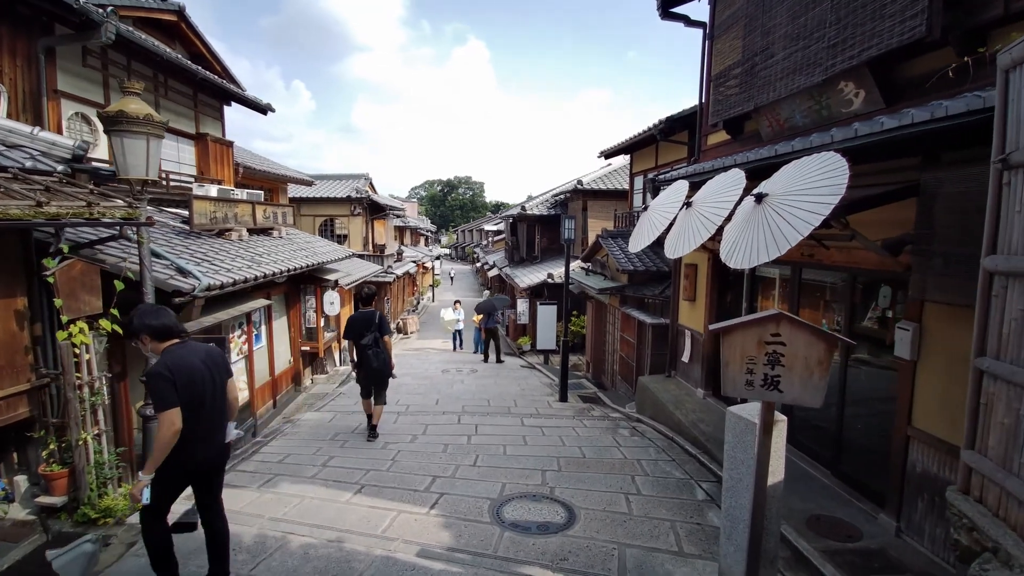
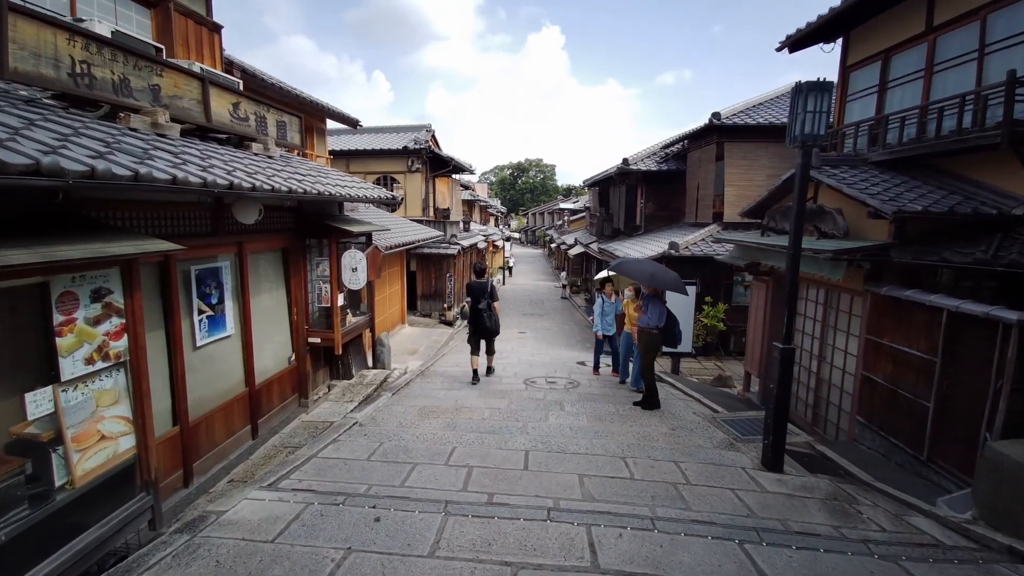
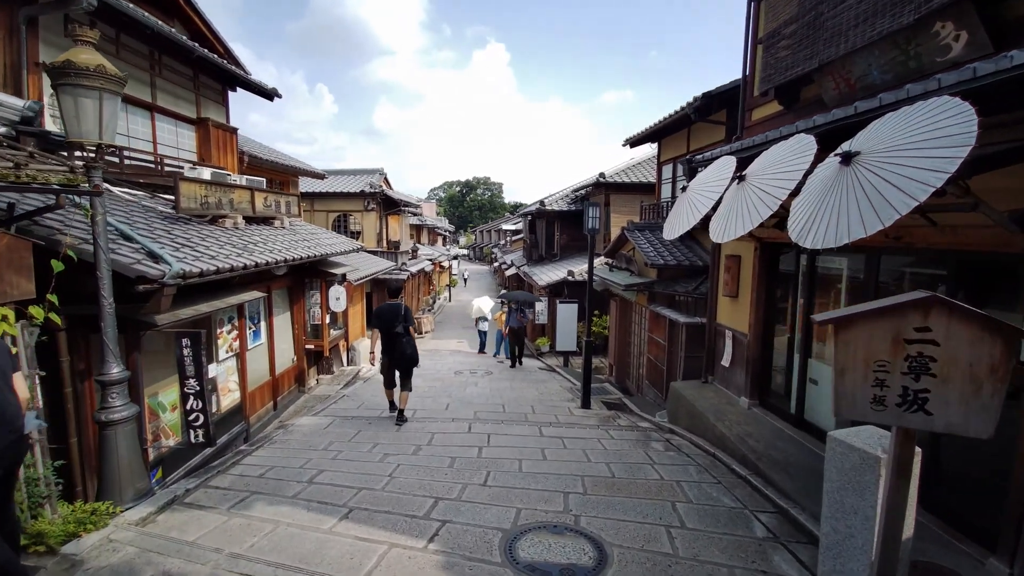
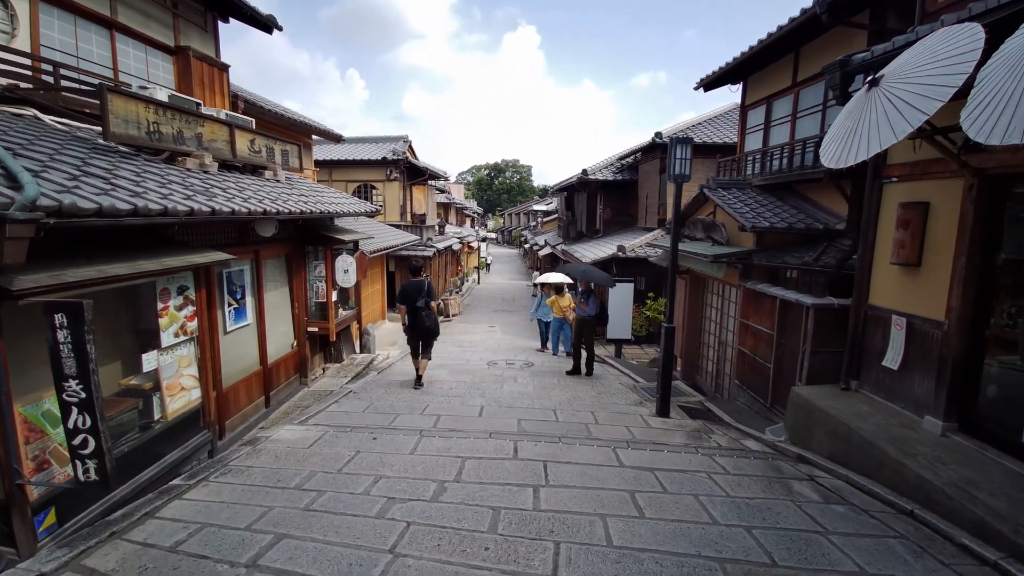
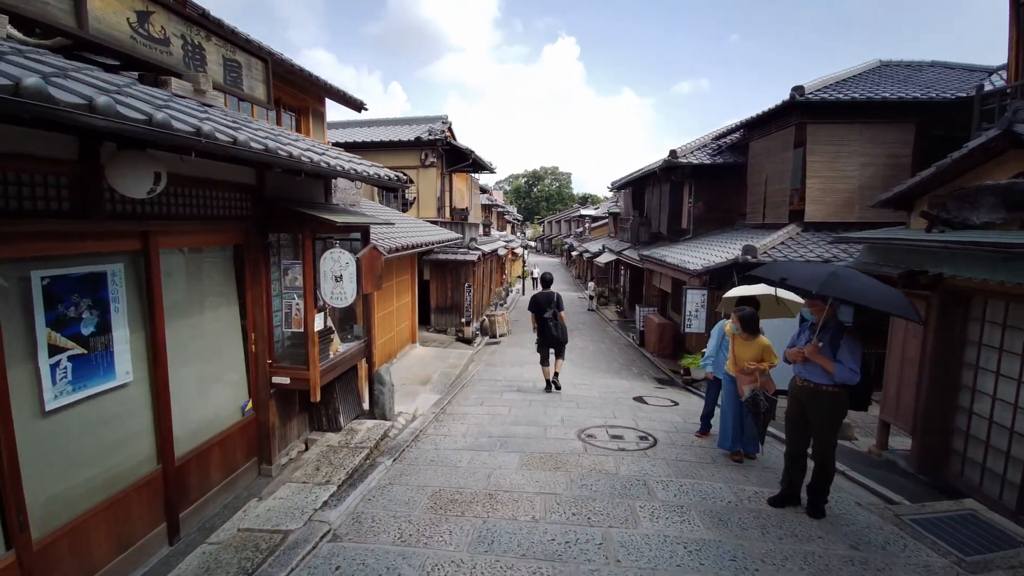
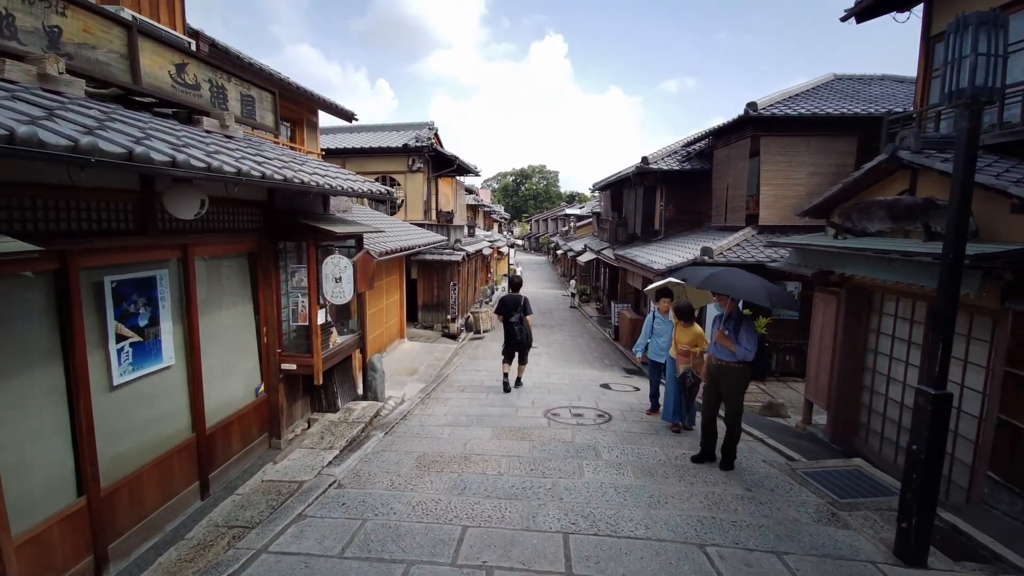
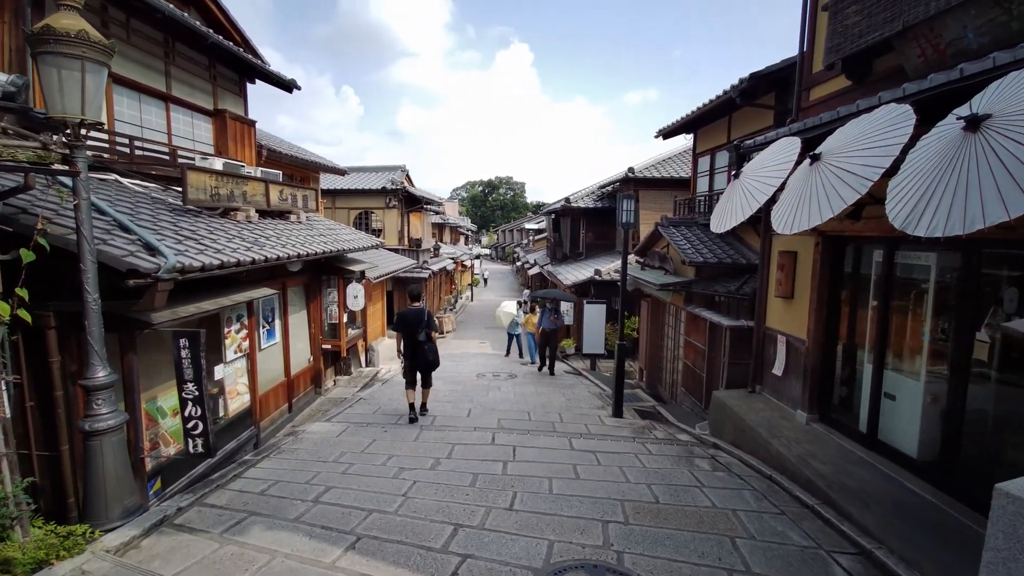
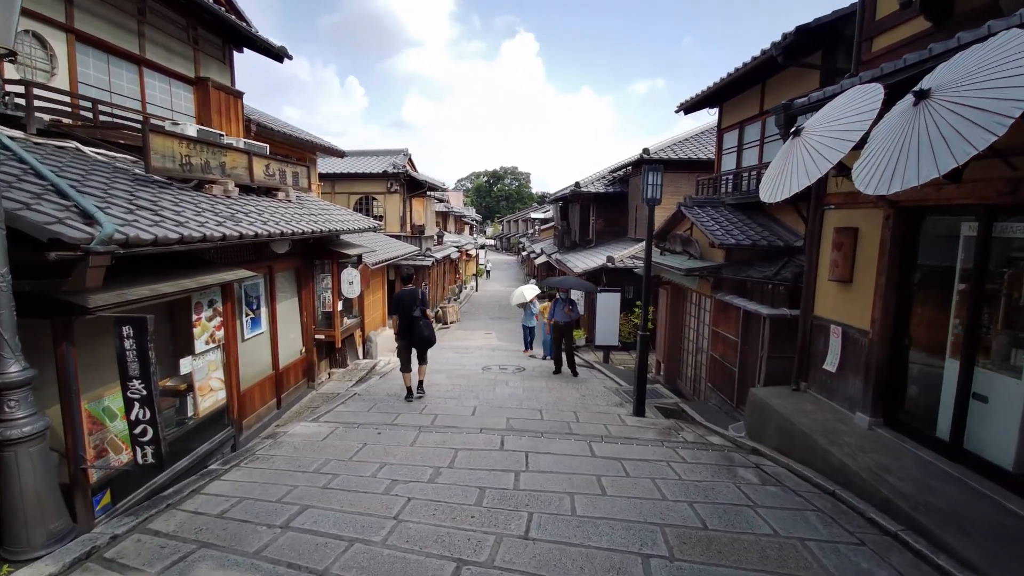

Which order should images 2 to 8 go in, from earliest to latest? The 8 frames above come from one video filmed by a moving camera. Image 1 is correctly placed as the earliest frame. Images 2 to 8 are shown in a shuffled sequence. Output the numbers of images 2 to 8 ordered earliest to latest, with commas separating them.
3, 7, 8, 4, 2, 6, 5
